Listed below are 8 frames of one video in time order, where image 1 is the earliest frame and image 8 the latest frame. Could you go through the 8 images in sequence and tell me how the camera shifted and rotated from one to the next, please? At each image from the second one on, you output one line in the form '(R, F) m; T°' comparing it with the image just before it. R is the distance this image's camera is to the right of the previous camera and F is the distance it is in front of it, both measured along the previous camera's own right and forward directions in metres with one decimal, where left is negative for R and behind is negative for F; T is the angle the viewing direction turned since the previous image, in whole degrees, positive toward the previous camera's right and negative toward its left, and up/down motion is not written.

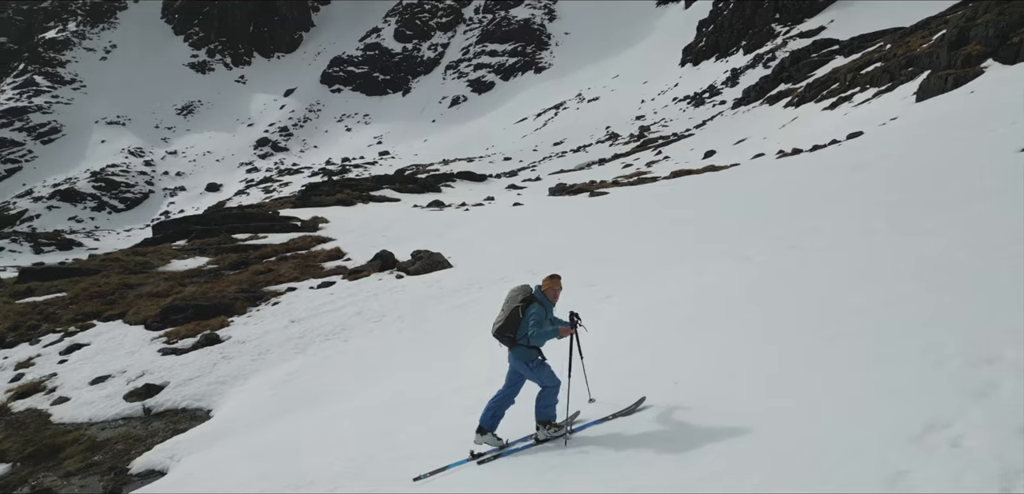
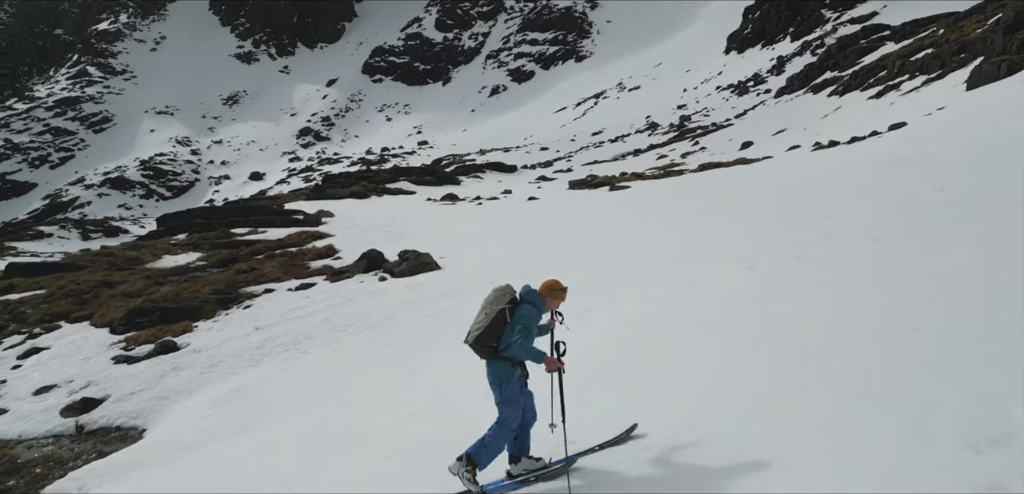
(+1.4, +1.5) m; -3°
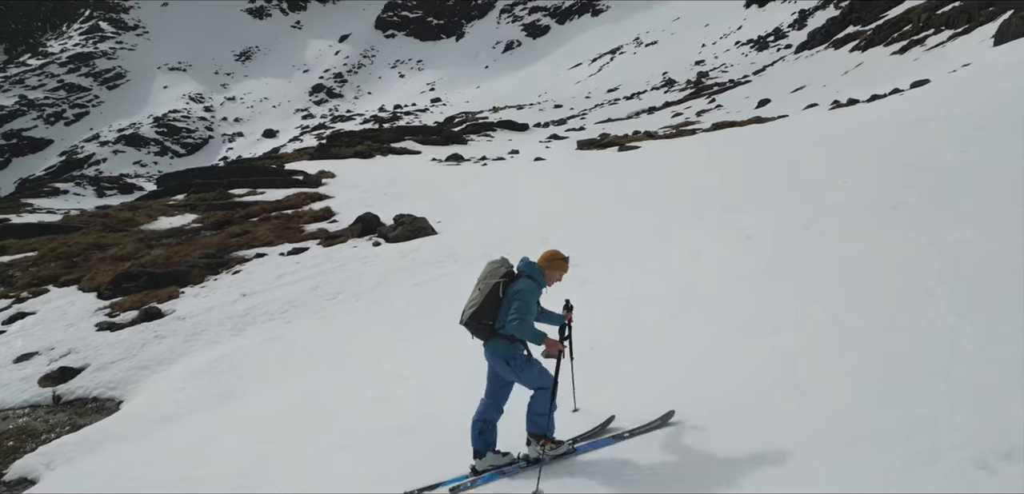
(+0.5, +0.8) m; -1°
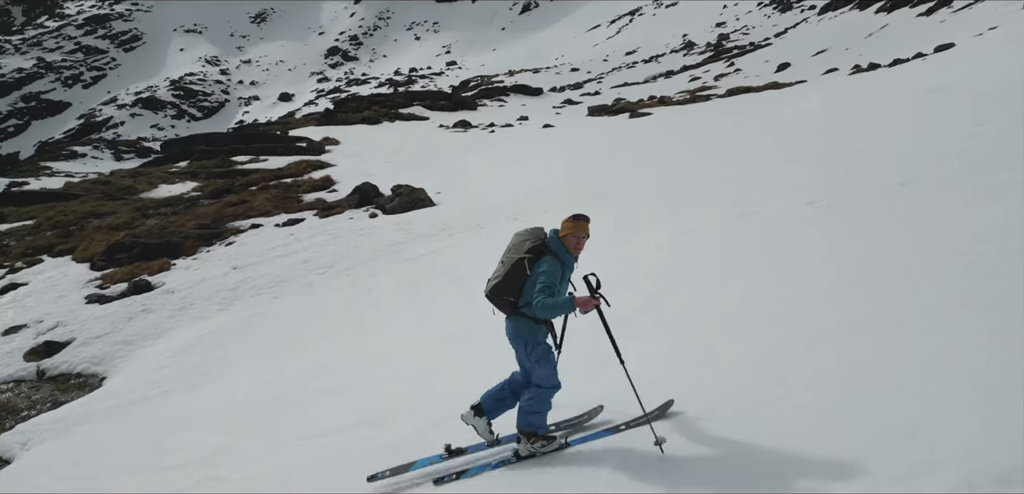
(+0.5, +0.6) m; -2°
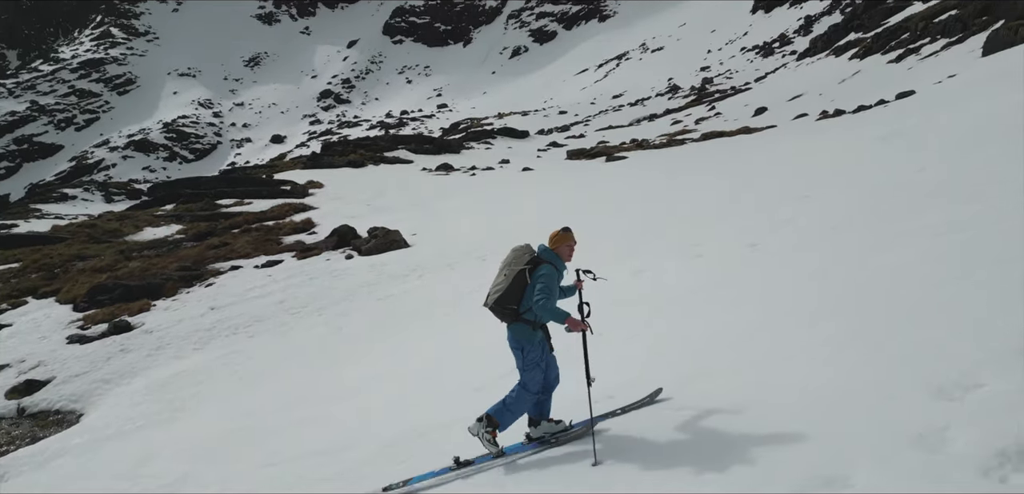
(+0.7, -1.0) m; +1°
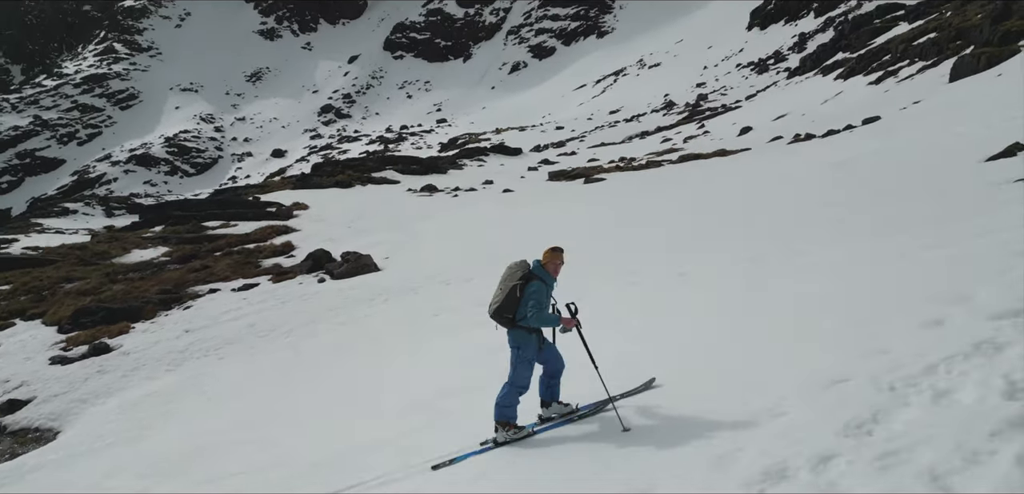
(+1.3, -1.1) m; 0°
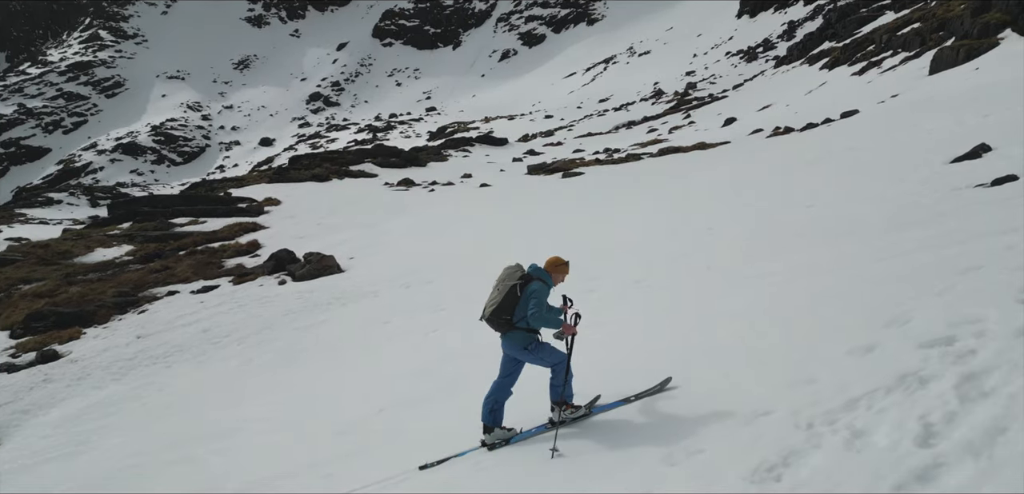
(+0.9, +0.3) m; +1°
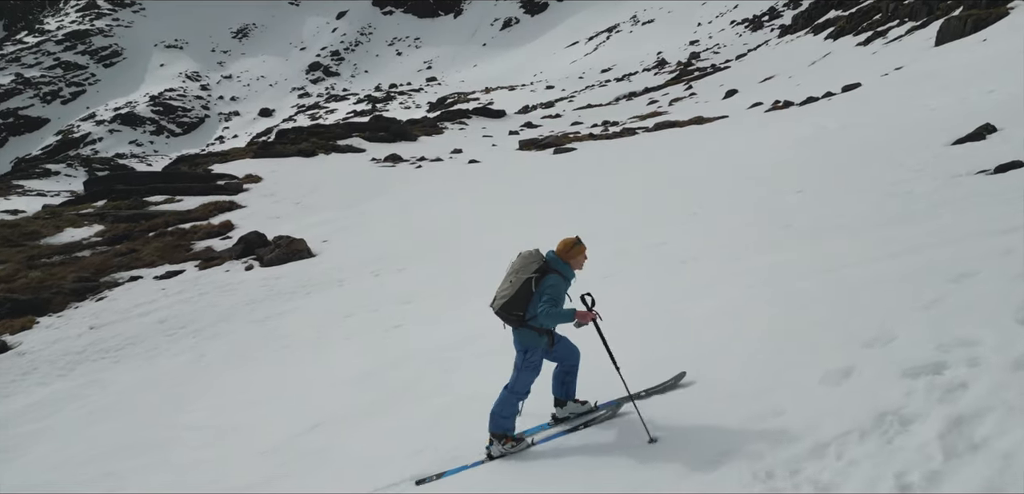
(+0.8, +0.9) m; 0°
